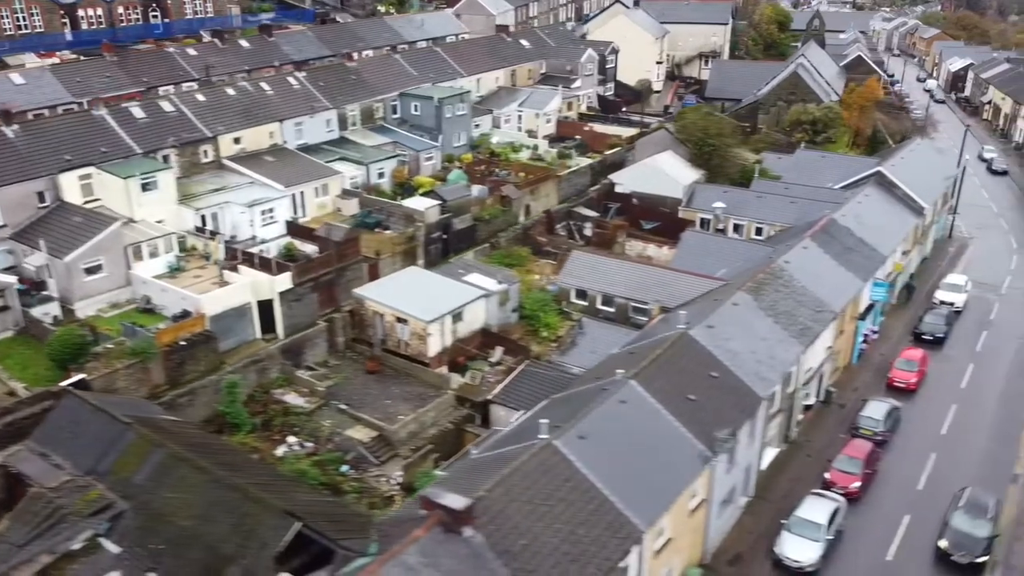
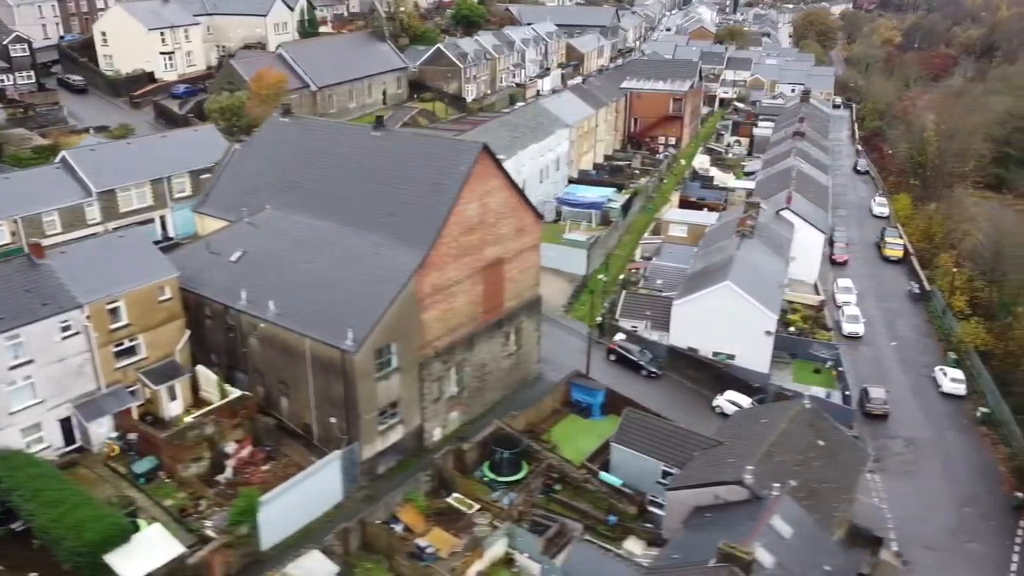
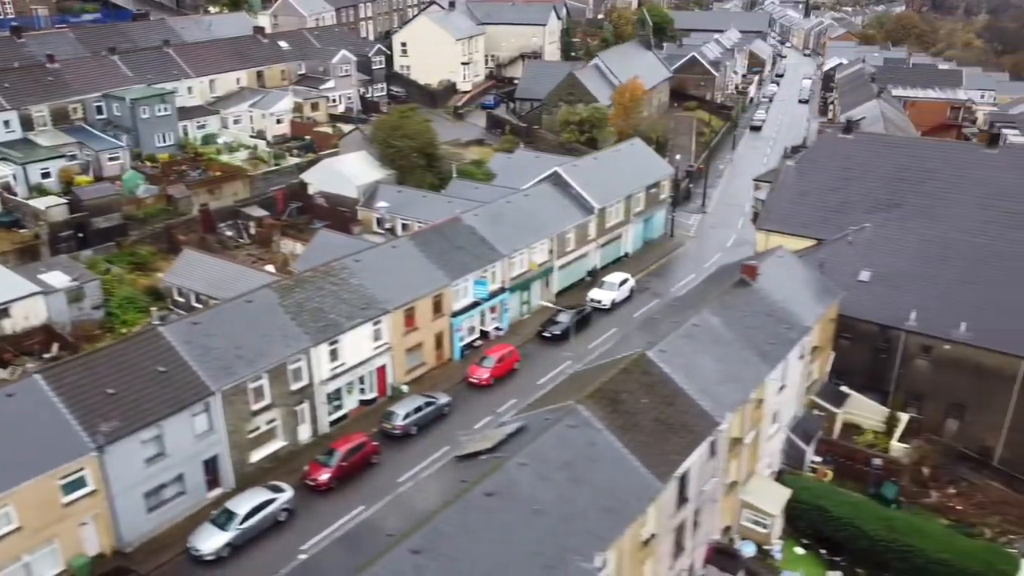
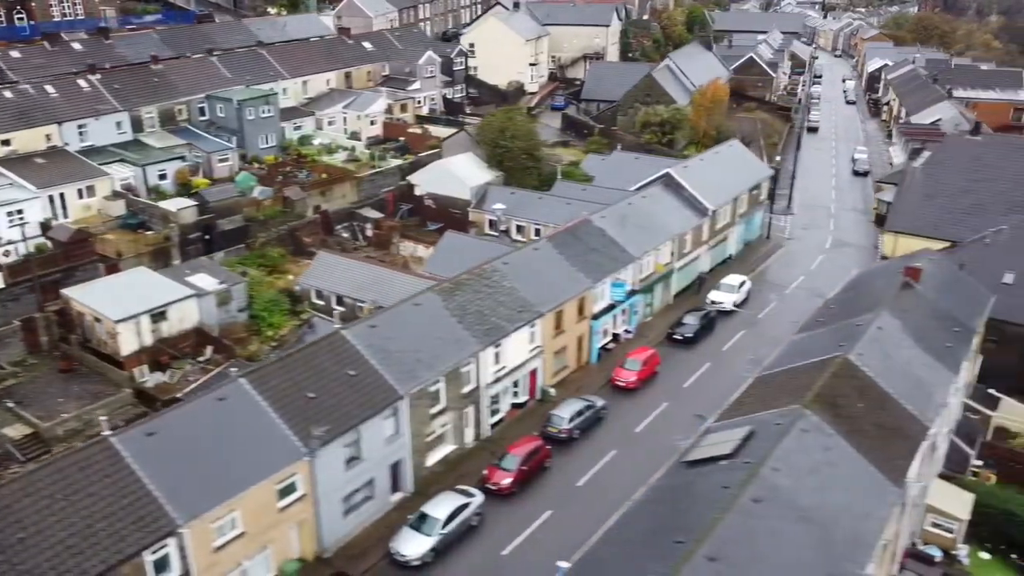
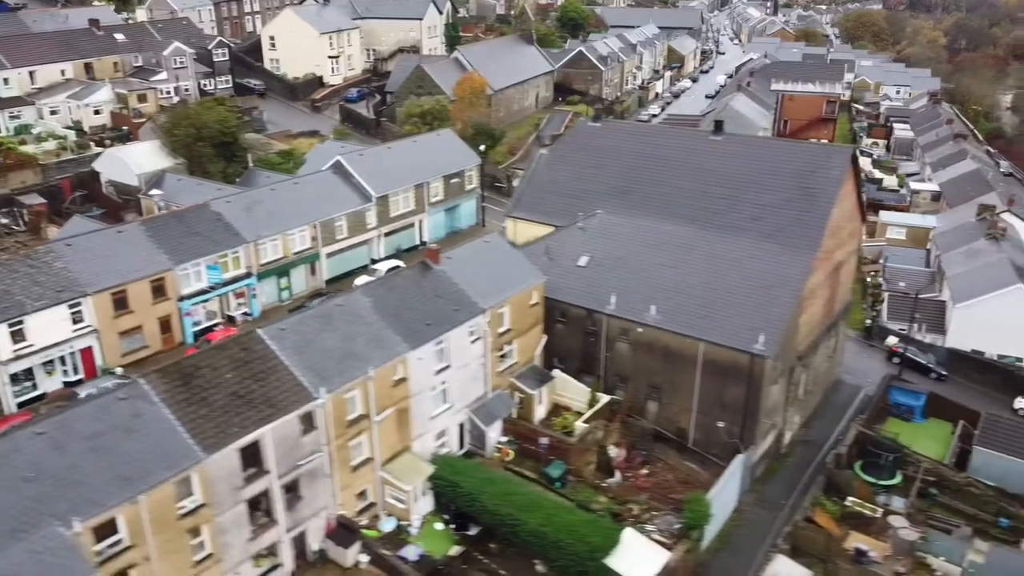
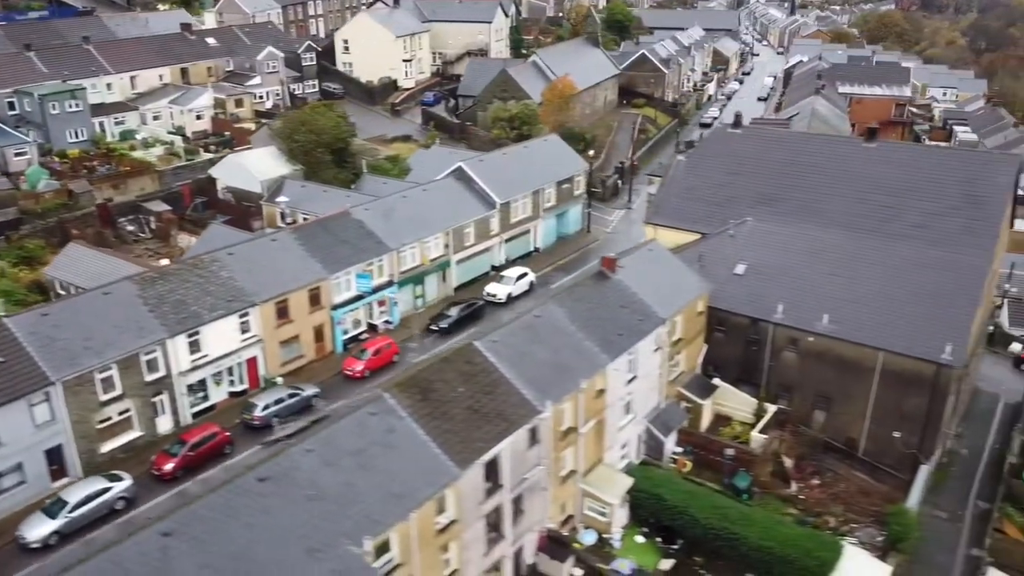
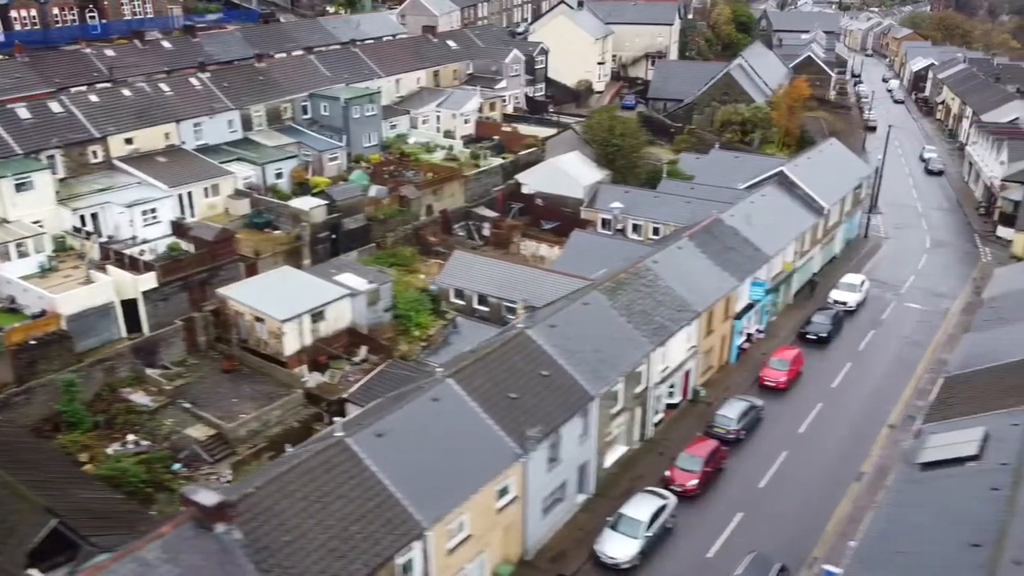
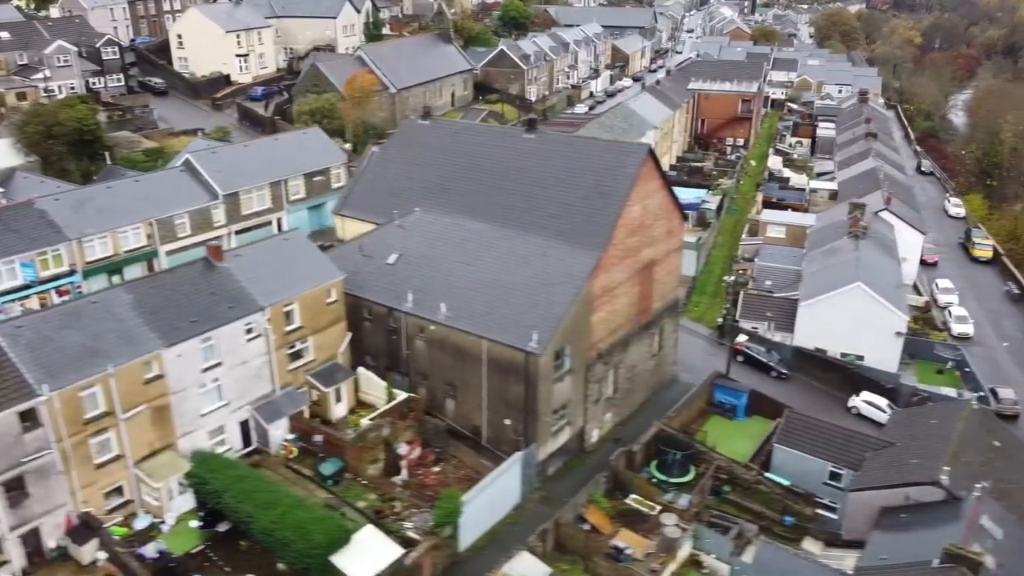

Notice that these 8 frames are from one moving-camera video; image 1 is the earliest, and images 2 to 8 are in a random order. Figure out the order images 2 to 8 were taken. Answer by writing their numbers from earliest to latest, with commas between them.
7, 4, 3, 6, 5, 8, 2
